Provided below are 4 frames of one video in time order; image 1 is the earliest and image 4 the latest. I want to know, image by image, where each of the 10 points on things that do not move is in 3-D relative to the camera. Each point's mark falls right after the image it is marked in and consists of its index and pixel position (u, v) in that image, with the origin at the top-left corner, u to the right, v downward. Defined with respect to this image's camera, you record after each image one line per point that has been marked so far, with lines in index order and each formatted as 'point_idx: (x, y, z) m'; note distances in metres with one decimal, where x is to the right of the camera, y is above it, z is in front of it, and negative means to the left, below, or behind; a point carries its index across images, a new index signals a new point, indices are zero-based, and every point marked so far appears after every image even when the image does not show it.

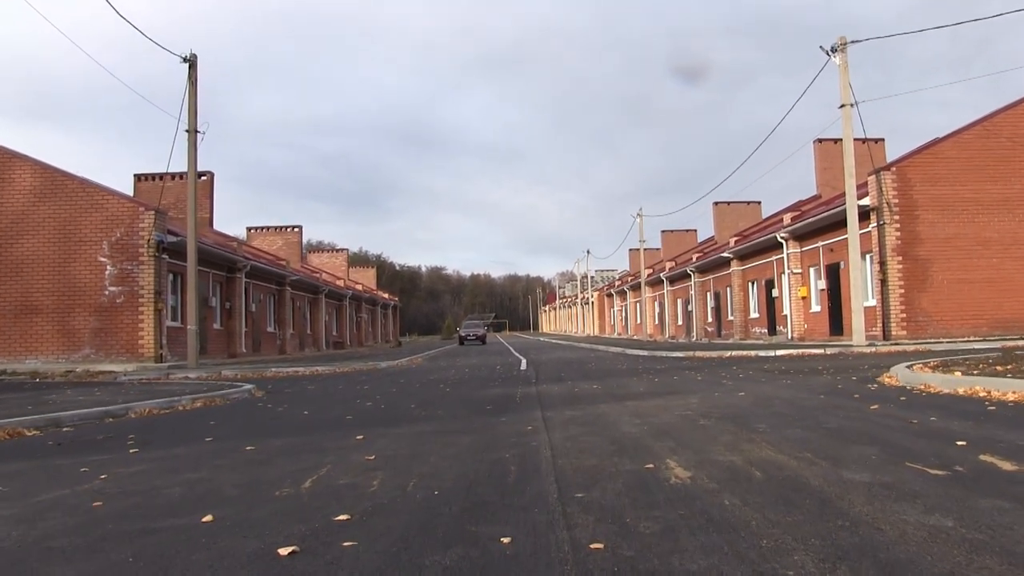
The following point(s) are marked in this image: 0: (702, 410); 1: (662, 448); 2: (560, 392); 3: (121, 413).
0: (+2.1, -1.4, +8.4) m
1: (+1.1, -1.2, +5.6) m
2: (+0.8, -1.8, +13.1) m
3: (-5.4, -1.7, +10.4) m
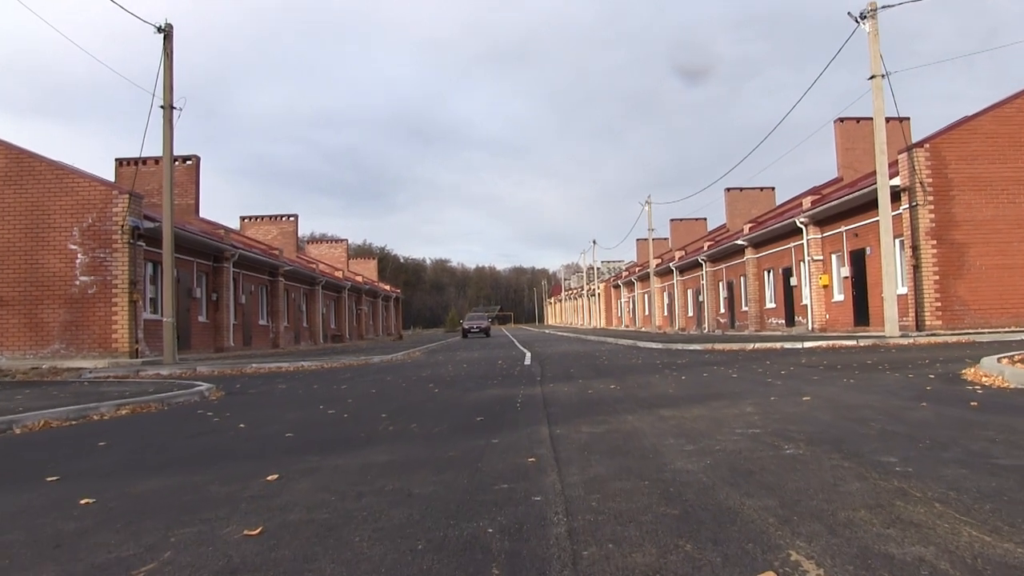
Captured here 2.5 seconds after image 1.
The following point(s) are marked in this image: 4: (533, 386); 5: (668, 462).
0: (+2.1, -1.1, +5.9) m
1: (+1.0, -1.0, +3.2) m
2: (+0.8, -1.5, +10.6) m
3: (-5.4, -1.5, +8.0) m
4: (+0.3, -1.7, +12.7) m
5: (+1.0, -1.1, +4.6) m
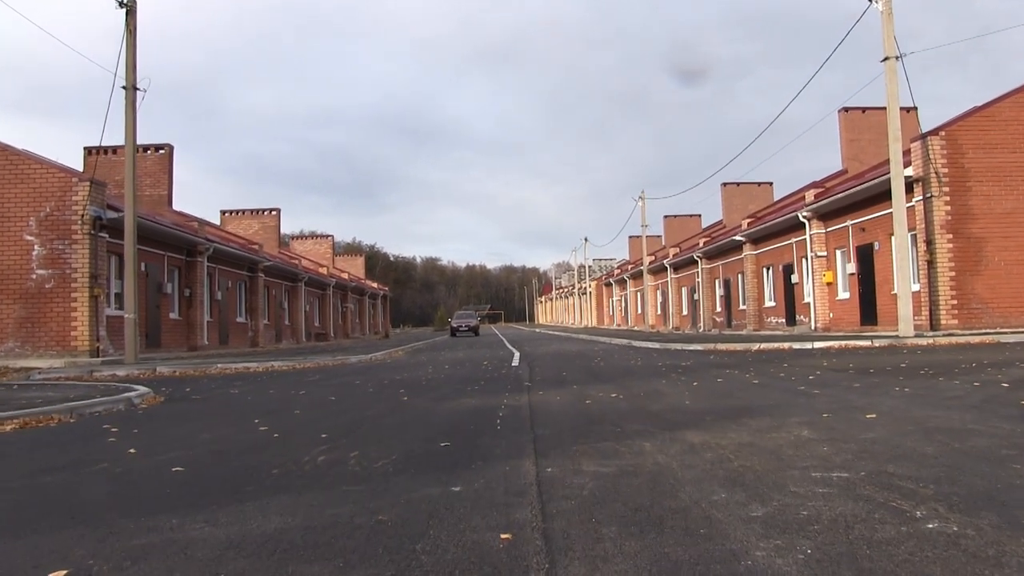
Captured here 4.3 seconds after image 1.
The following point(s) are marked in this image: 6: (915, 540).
0: (+1.9, -1.0, +4.0) m
1: (+0.9, -0.8, +1.2) m
2: (+0.6, -1.4, +8.7) m
3: (-5.6, -1.3, +6.0) m
4: (+0.1, -1.5, +10.8) m
5: (+0.8, -0.9, +2.7) m
6: (+1.5, -0.9, +2.8) m
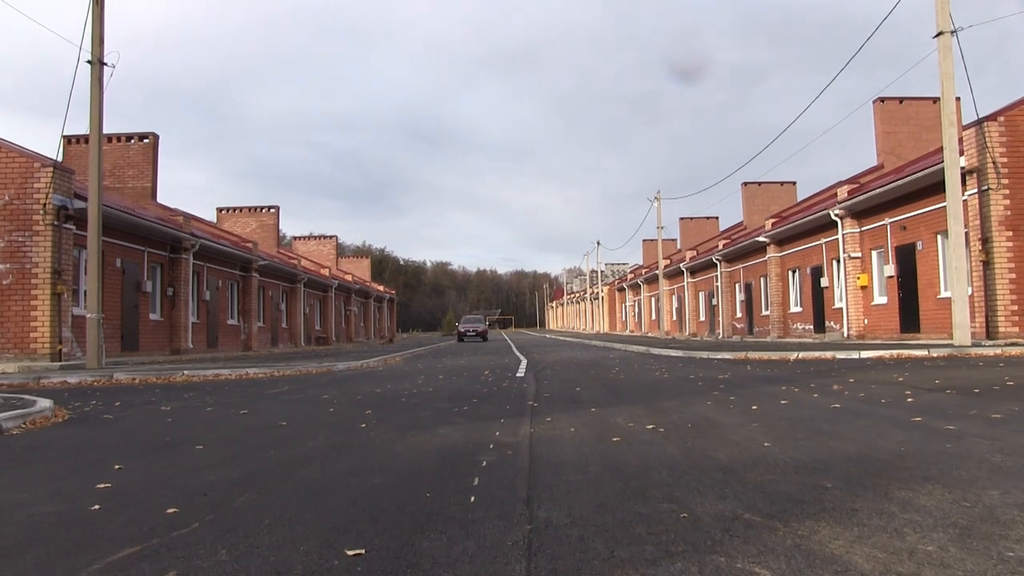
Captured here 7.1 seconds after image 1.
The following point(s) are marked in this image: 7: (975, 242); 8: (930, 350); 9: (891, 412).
0: (+1.8, -0.8, +1.1) m
1: (+0.7, -0.7, -1.6) m
2: (+0.5, -1.2, +5.8) m
3: (-5.7, -1.1, +3.2) m
4: (+0.1, -1.4, +7.9) m
5: (+0.7, -0.8, -0.2) m
6: (+1.3, -0.7, -0.1) m
7: (+11.9, +1.3, +18.5) m
8: (+10.8, -1.5, +18.7) m
9: (+4.0, -1.3, +8.0) m
